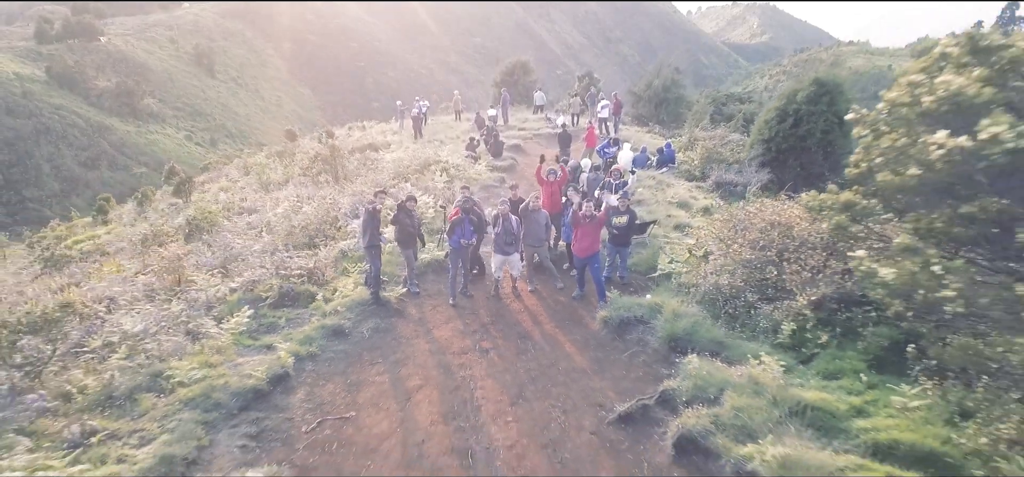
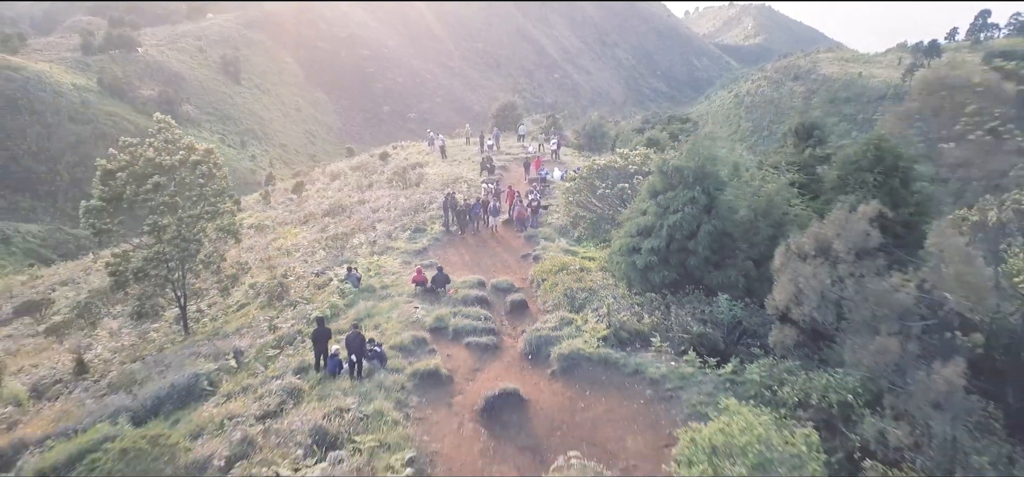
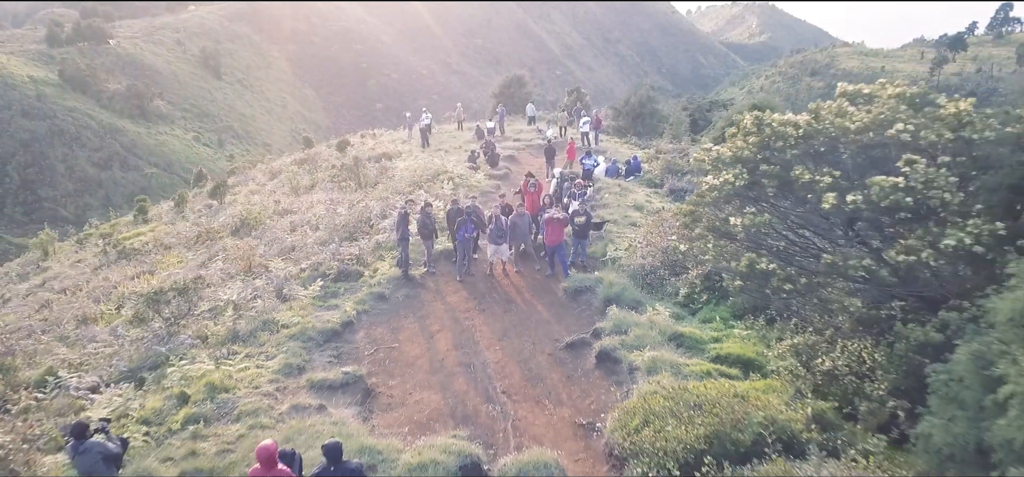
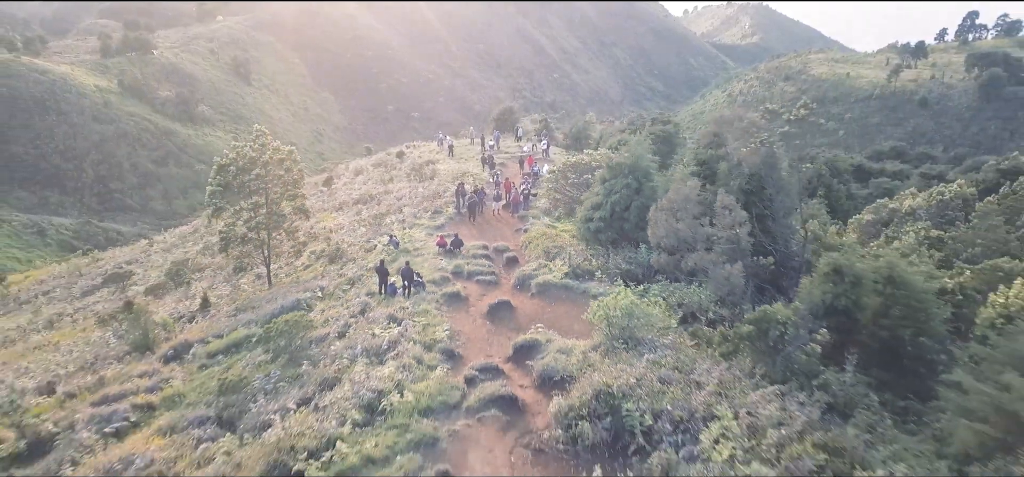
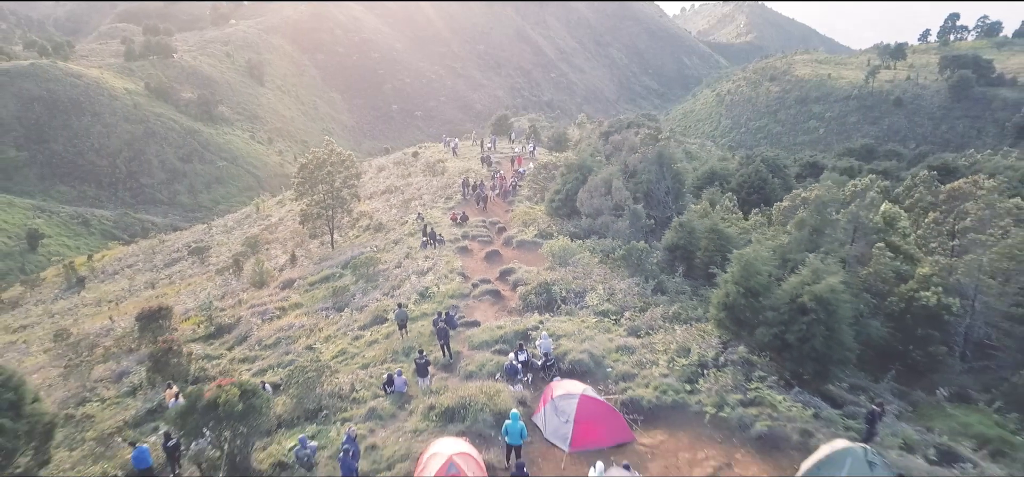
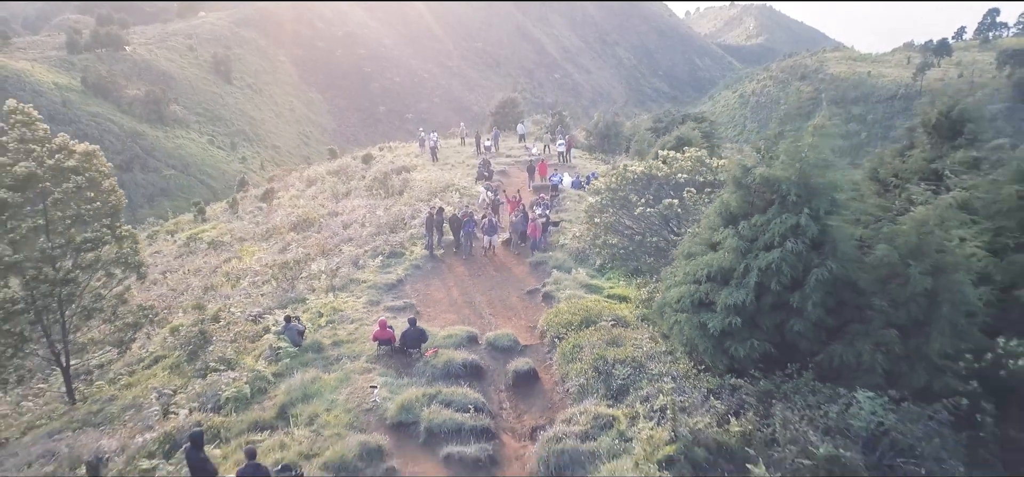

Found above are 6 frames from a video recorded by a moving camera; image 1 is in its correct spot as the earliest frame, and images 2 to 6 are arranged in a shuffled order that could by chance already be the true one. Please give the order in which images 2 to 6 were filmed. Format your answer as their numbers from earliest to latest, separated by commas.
3, 6, 2, 4, 5
